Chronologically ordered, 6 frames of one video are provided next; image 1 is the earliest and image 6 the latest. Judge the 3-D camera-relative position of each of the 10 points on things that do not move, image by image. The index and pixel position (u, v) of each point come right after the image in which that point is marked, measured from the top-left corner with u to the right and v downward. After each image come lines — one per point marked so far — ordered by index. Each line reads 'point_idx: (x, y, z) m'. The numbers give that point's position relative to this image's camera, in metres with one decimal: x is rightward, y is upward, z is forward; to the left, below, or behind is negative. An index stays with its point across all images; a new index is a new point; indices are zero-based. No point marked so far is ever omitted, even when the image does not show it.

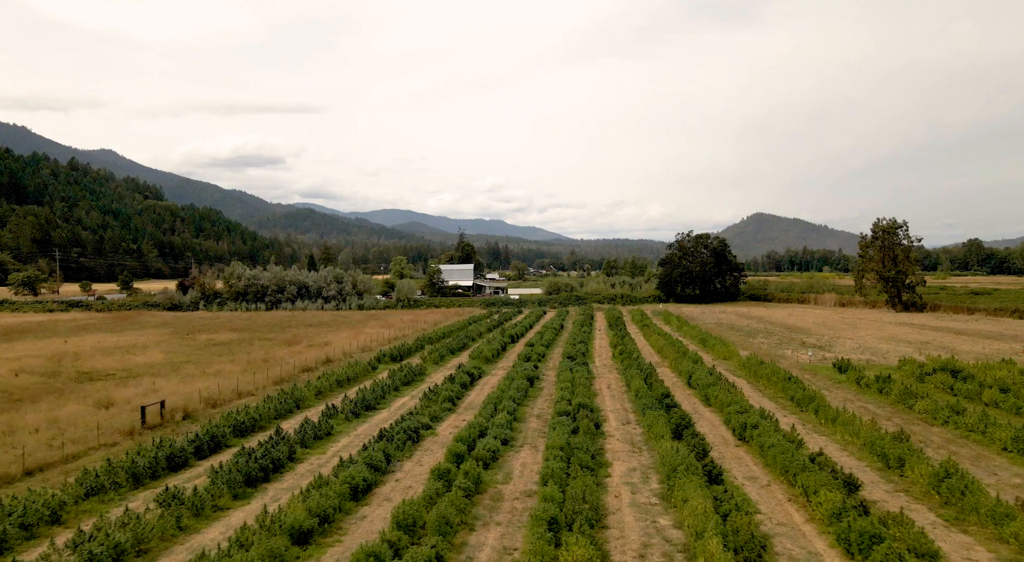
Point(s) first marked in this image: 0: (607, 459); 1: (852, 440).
0: (+2.8, -5.2, +17.7) m
1: (+10.3, -4.8, +18.2) m
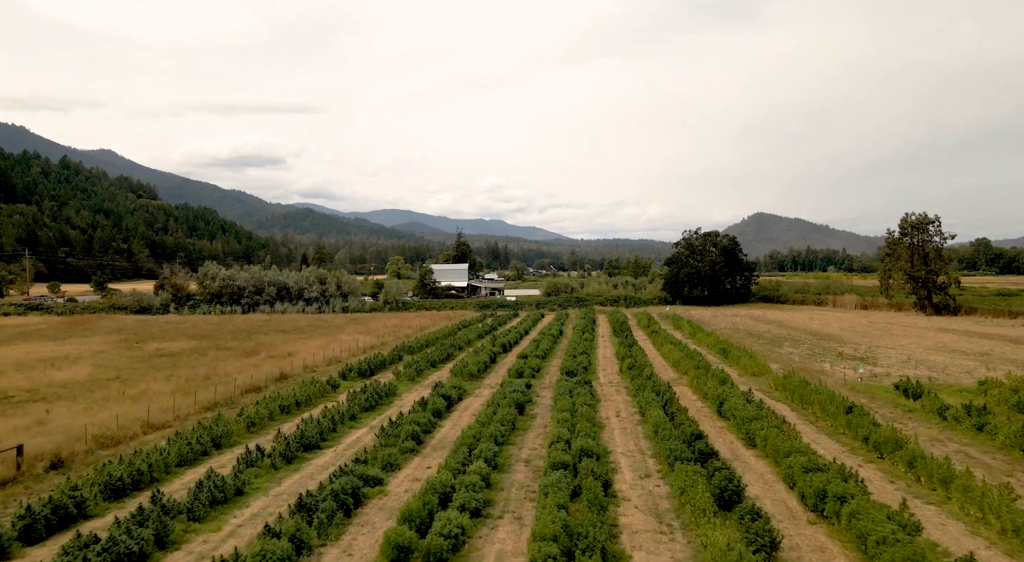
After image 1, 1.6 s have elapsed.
0: (+2.2, -5.3, +11.9) m
1: (+9.7, -4.9, +12.4) m
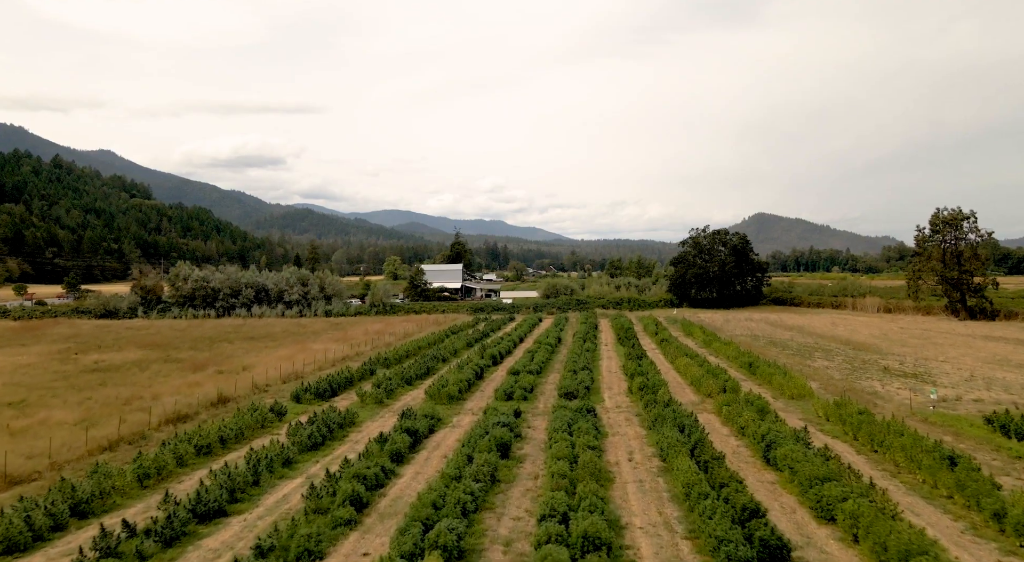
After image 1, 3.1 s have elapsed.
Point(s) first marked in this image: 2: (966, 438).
0: (+1.6, -5.4, +6.5) m
1: (+9.1, -5.0, +7.0) m
2: (+13.6, -4.7, +18.1) m
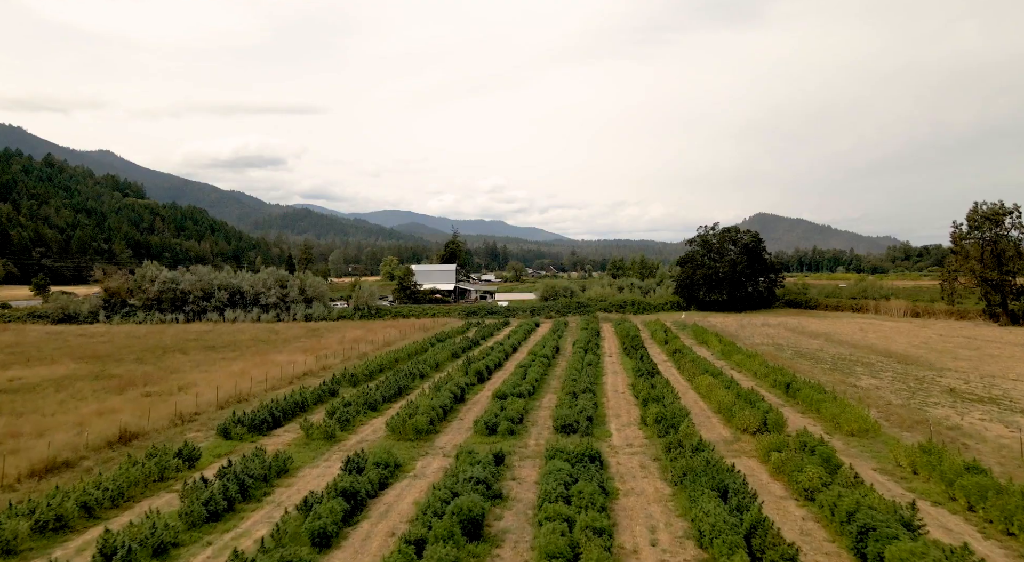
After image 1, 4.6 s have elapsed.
0: (+1.0, -5.5, +0.9) m
1: (+8.5, -5.1, +1.5) m
2: (+13.0, -4.8, +12.6) m
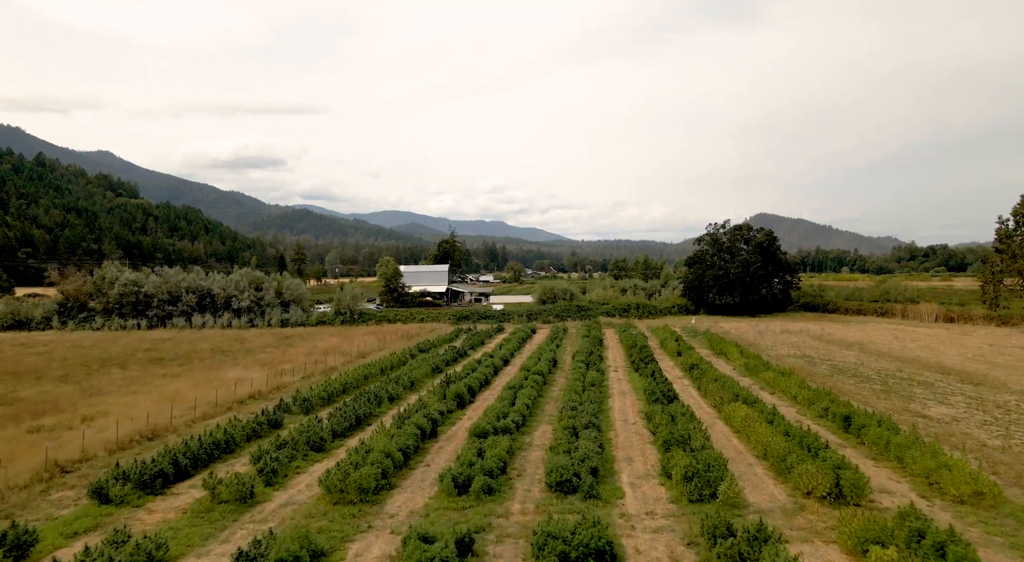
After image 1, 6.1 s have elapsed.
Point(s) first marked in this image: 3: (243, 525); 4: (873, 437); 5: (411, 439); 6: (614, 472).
0: (+0.5, -5.7, -4.6) m
1: (+7.9, -5.3, -4.1) m
2: (+12.4, -5.0, +7.0) m
3: (-6.5, -5.8, +14.5) m
4: (+10.9, -4.7, +18.1) m
5: (-3.2, -5.1, +19.5) m
6: (+3.0, -5.5, +17.7) m
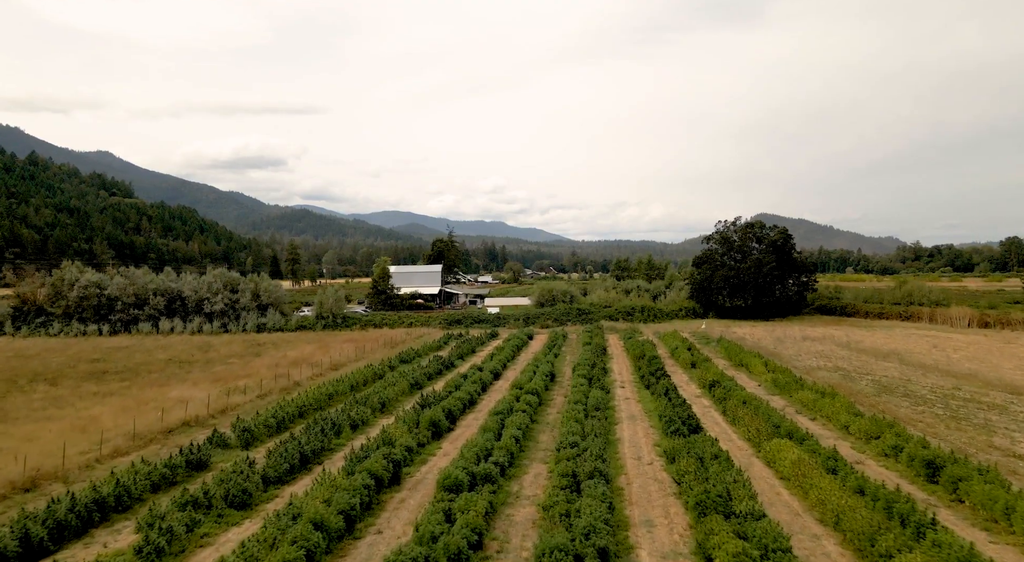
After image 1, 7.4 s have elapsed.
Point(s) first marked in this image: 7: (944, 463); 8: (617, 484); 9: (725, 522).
0: (0.0, -5.8, -9.4) m
1: (+7.5, -5.4, -8.9) m
2: (+11.9, -5.1, +2.2) m
3: (-7.0, -5.9, +9.7) m
4: (+10.4, -4.8, +13.3) m
5: (-3.7, -5.2, +14.7) m
6: (+2.5, -5.6, +12.9) m
7: (+10.9, -4.6, +15.2) m
8: (+2.9, -5.4, +16.3) m
9: (+4.4, -5.0, +12.4) m
